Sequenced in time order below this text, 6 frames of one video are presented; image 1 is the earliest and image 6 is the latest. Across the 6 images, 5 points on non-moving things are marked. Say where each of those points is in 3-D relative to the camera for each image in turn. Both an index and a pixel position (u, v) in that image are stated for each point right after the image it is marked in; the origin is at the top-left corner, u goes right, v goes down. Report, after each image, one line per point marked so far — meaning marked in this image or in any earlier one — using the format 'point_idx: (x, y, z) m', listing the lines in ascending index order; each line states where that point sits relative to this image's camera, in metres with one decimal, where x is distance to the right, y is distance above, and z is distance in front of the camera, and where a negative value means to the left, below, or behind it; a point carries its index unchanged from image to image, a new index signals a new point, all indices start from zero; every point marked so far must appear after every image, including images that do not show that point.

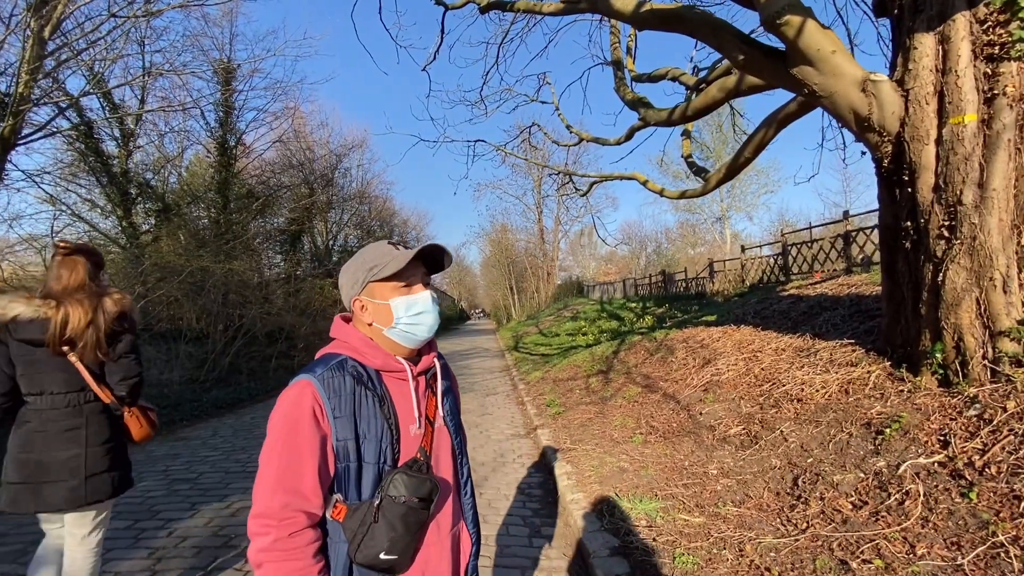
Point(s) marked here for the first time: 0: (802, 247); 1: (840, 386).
0: (+8.0, +1.1, +13.2) m
1: (+3.4, -1.0, +5.1) m
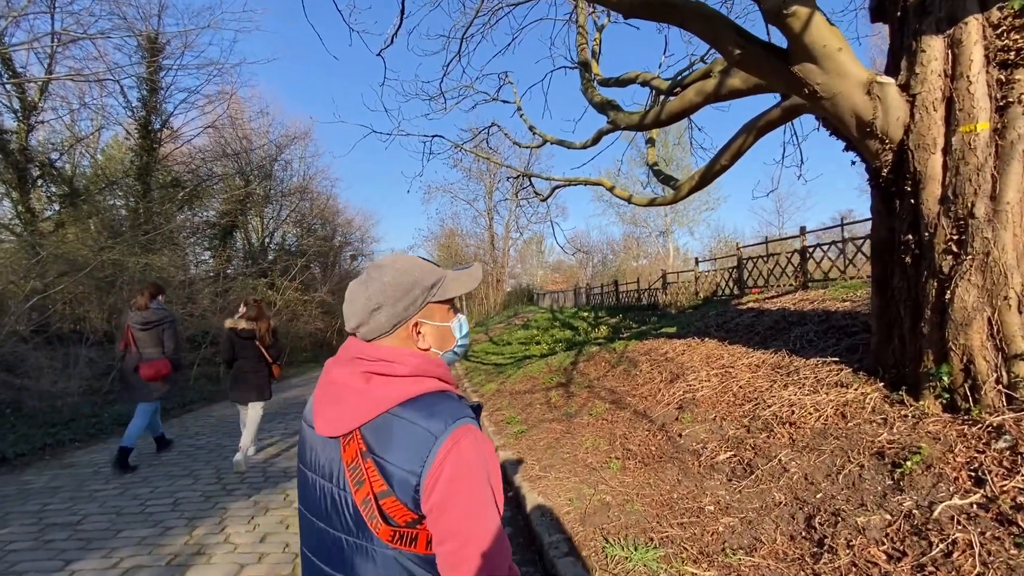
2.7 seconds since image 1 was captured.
0: (+6.8, +0.7, +13.3) m
1: (+3.2, -1.2, +4.7) m
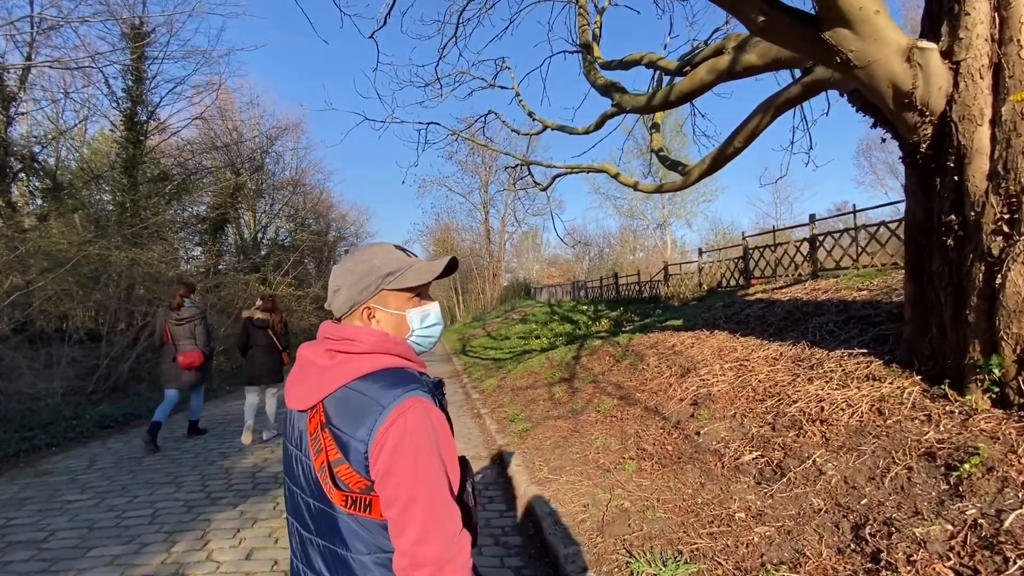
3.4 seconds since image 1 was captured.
0: (+6.8, +1.0, +13.0) m
1: (+3.2, -1.1, +4.4) m
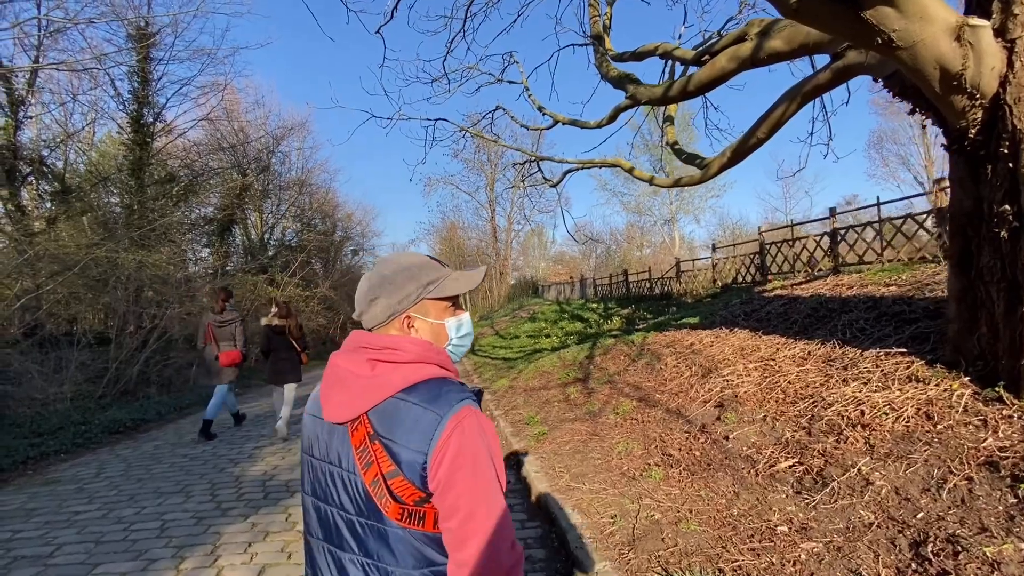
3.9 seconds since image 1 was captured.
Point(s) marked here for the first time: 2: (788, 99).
0: (+7.1, +1.1, +12.7) m
1: (+3.4, -1.0, +4.1) m
2: (+3.5, +2.4, +6.2) m
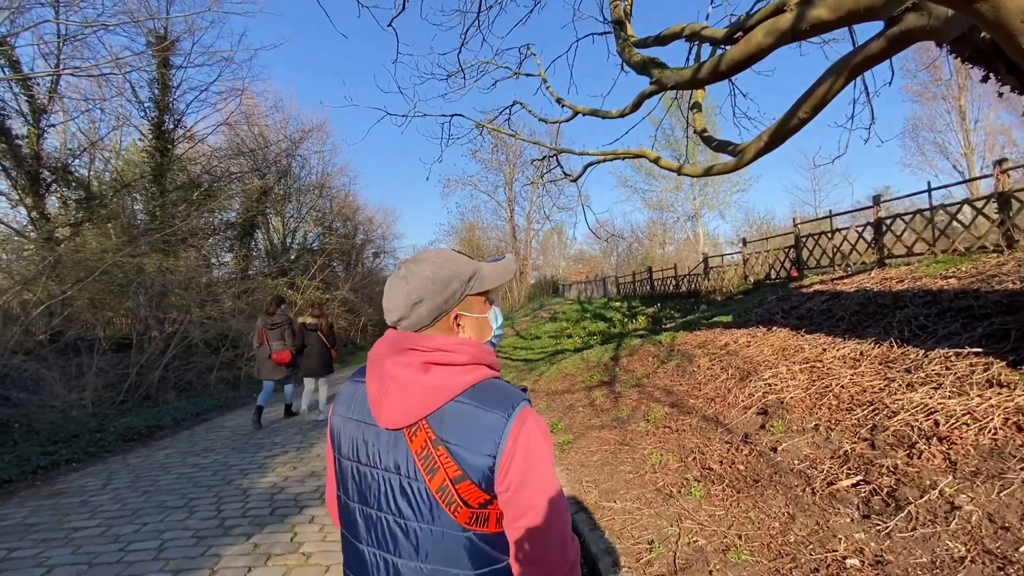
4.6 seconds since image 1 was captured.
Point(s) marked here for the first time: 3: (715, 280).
0: (+7.6, +1.2, +11.9) m
1: (+3.6, -1.0, +3.5) m
2: (+3.7, +2.5, +5.6) m
3: (+6.6, +0.3, +15.8) m
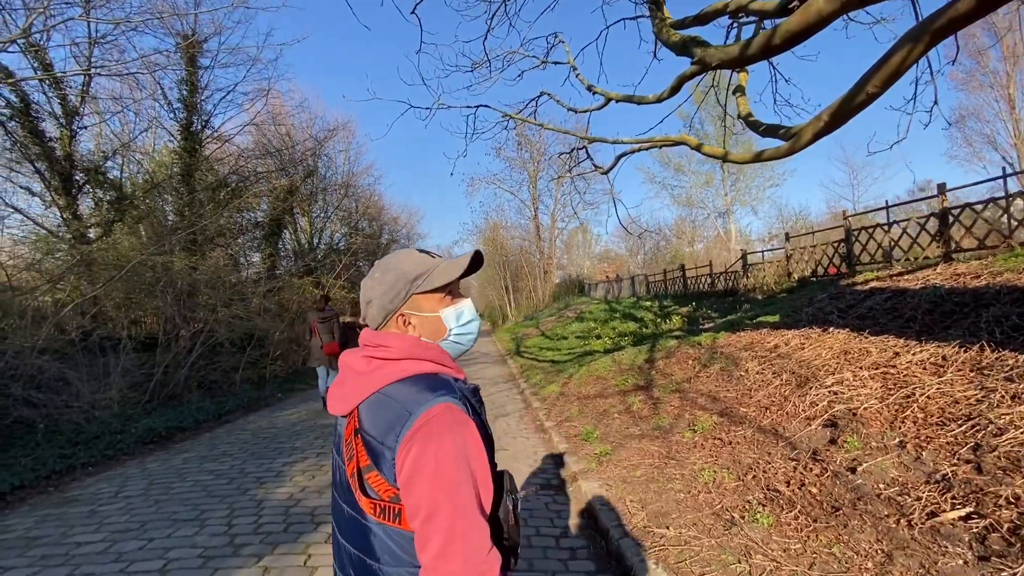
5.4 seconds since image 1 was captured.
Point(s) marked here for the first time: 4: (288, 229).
0: (+8.2, +1.3, +11.0) m
1: (+3.8, -0.9, +2.9) m
2: (+4.0, +2.5, +4.9) m
3: (+7.4, +0.3, +15.0) m
4: (-9.3, +2.5, +19.9) m
